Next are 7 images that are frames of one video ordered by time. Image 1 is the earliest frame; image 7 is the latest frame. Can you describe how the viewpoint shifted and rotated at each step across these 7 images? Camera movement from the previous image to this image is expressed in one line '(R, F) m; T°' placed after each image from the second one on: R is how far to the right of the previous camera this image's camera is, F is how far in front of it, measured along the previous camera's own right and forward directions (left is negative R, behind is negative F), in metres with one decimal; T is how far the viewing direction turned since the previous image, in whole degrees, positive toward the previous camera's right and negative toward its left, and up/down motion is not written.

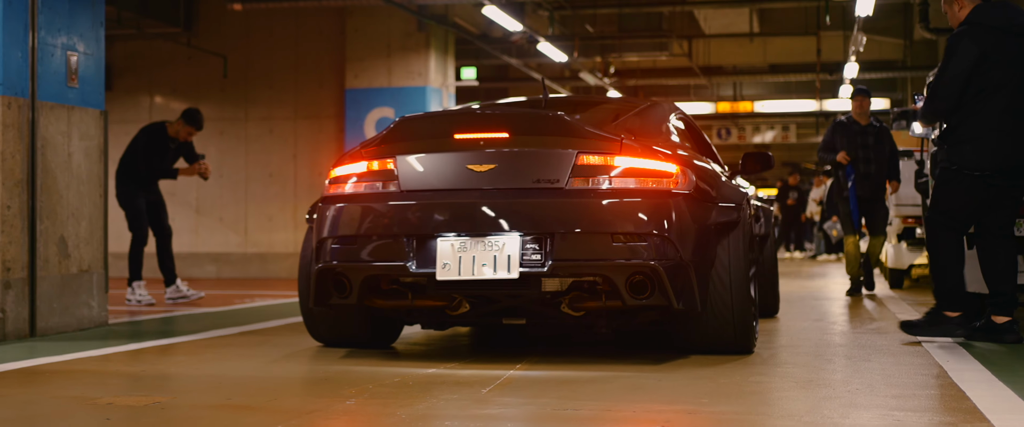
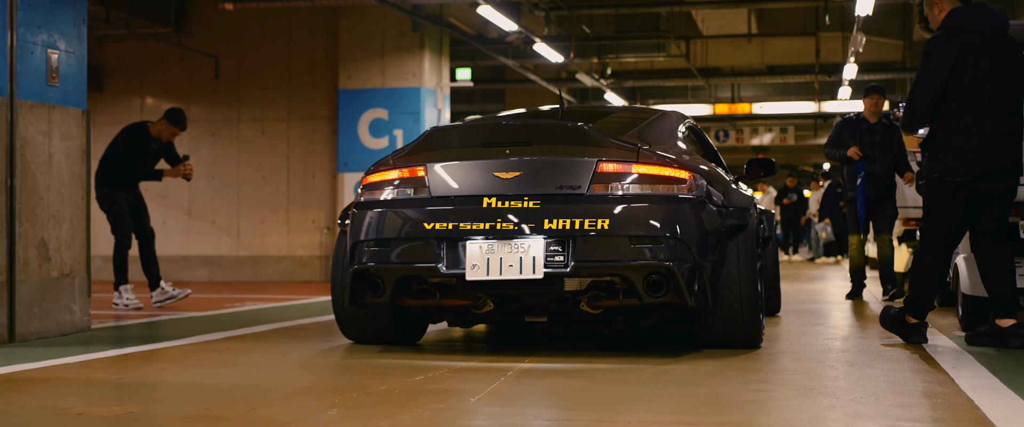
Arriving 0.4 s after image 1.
(0.0, +0.2) m; 0°
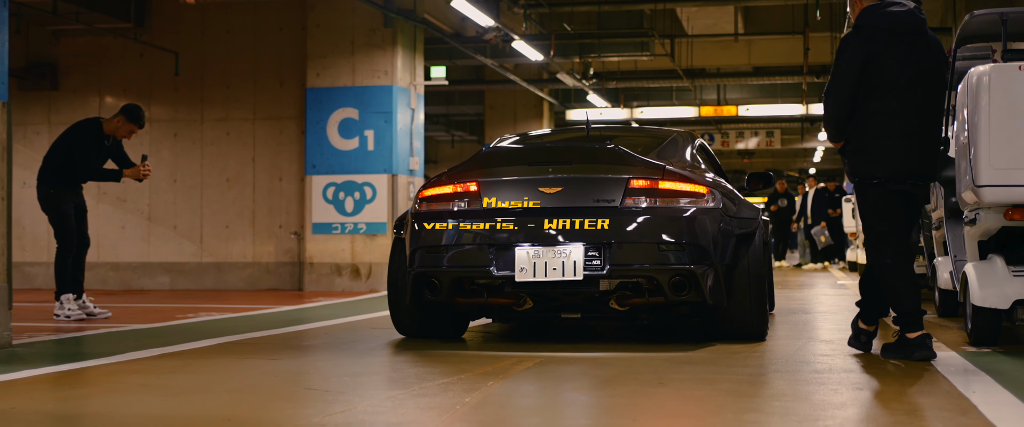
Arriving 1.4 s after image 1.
(+0.1, +0.6) m; +1°
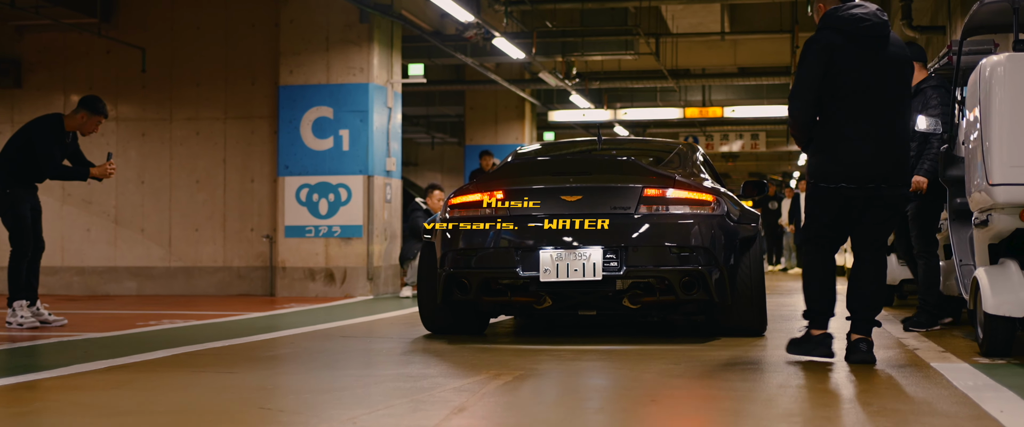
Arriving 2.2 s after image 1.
(0.0, +0.4) m; +1°
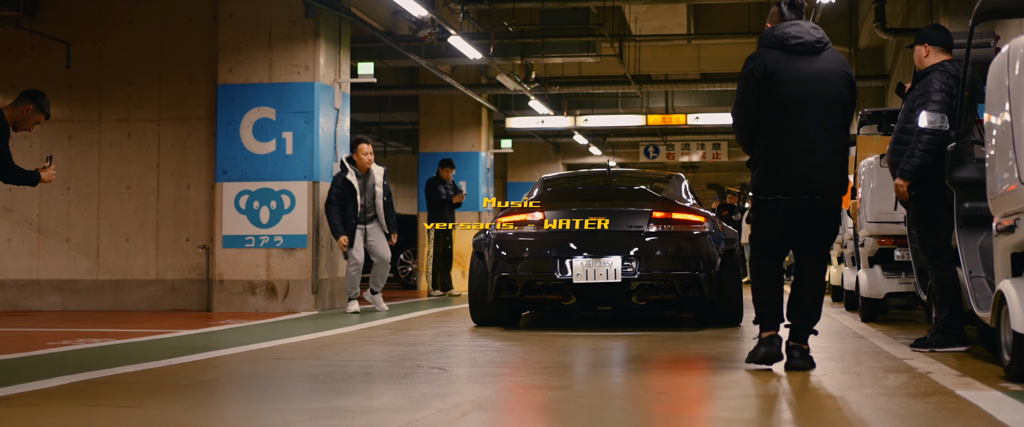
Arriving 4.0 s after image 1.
(0.0, +0.7) m; +3°
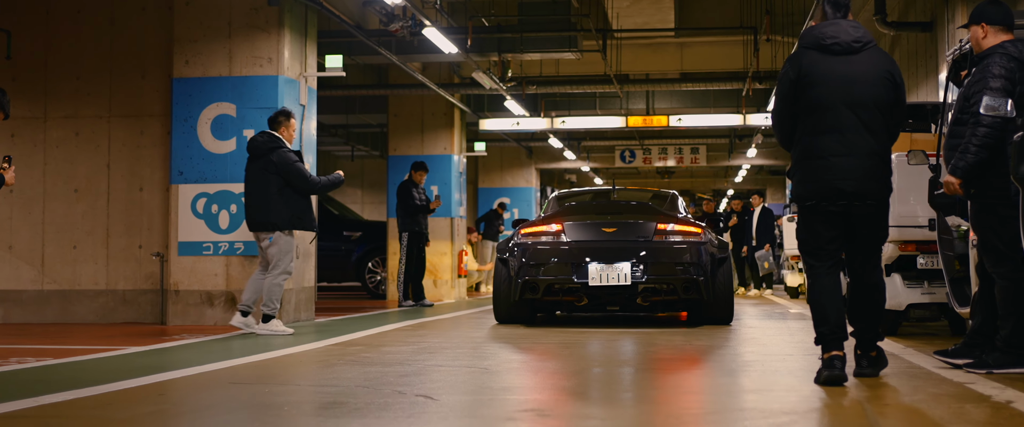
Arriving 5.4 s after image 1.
(-0.1, +0.7) m; +2°
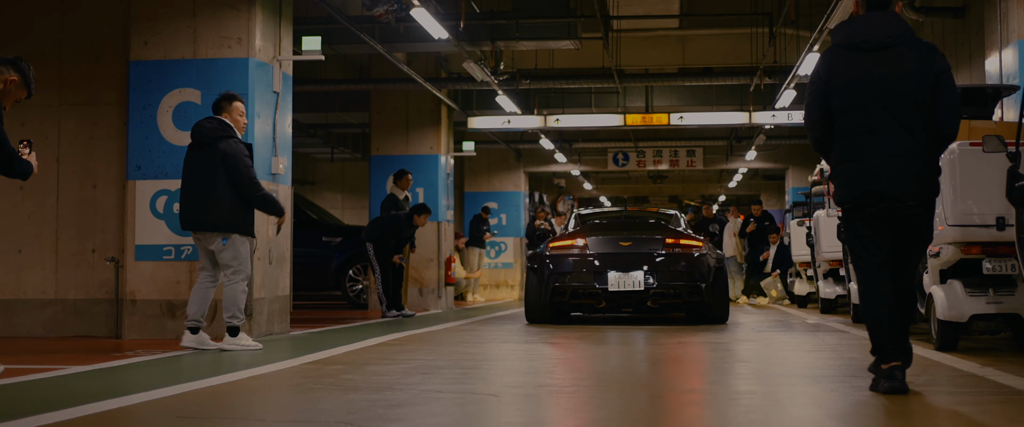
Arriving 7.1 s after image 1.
(-0.2, +1.0) m; +1°
